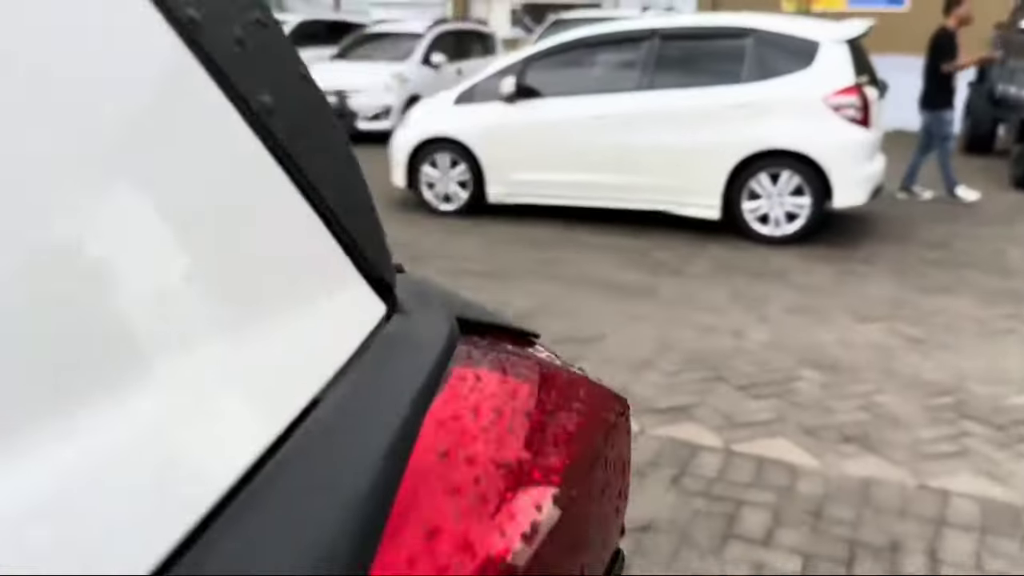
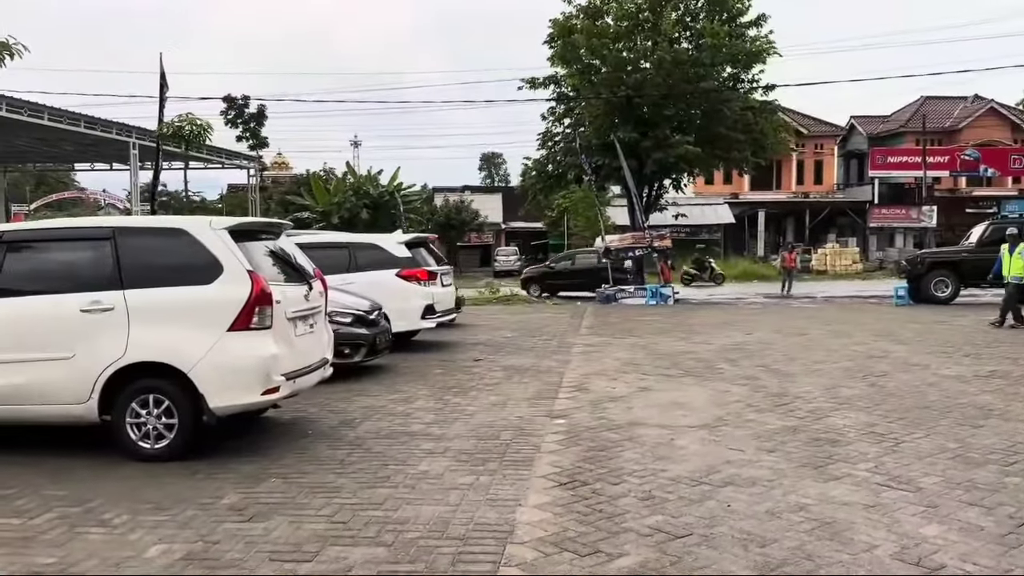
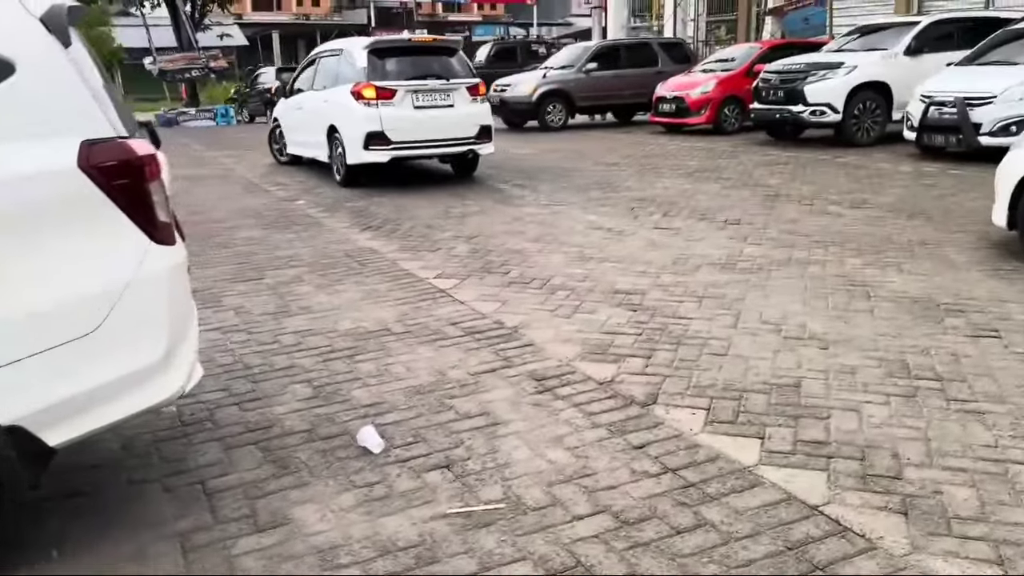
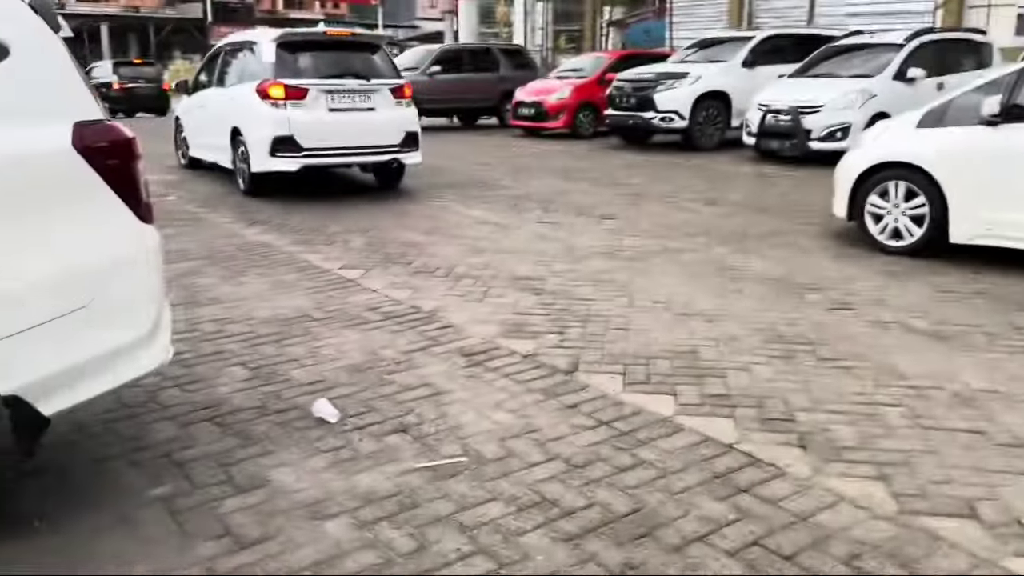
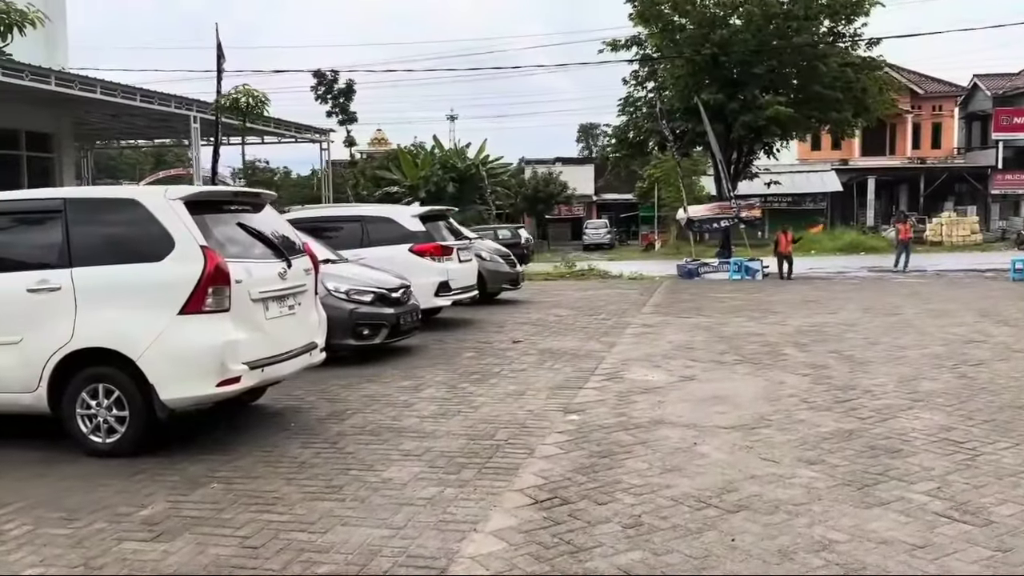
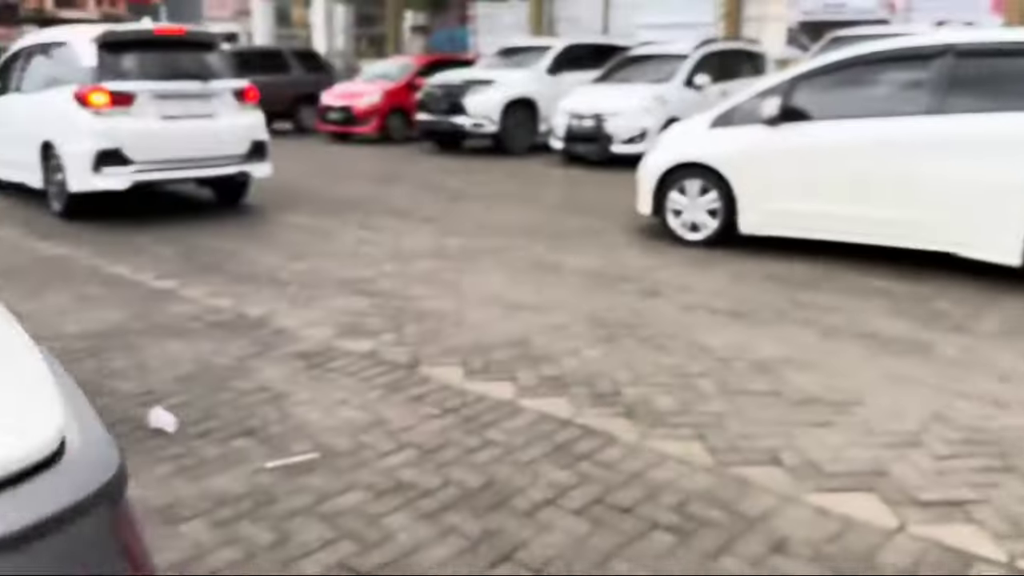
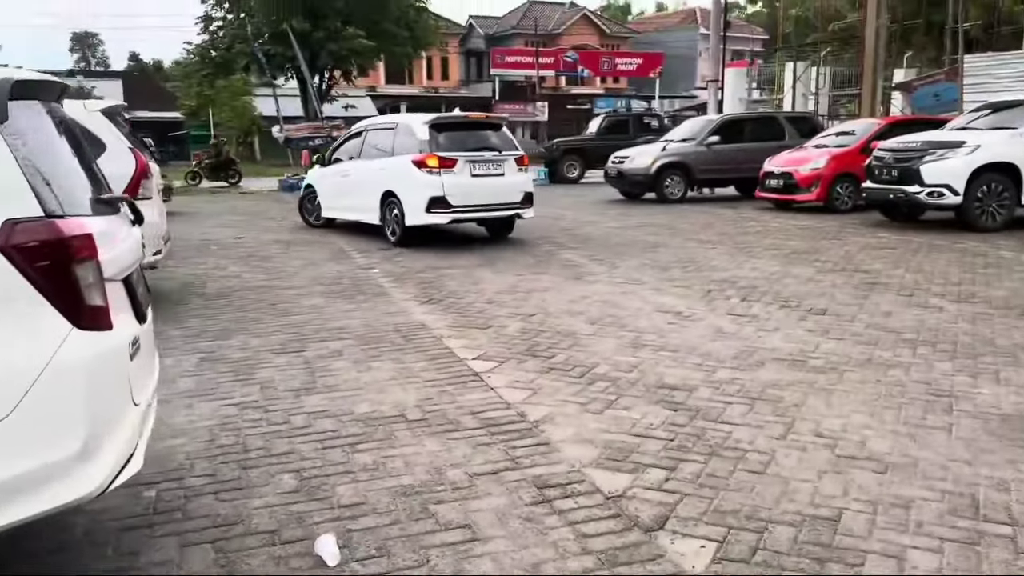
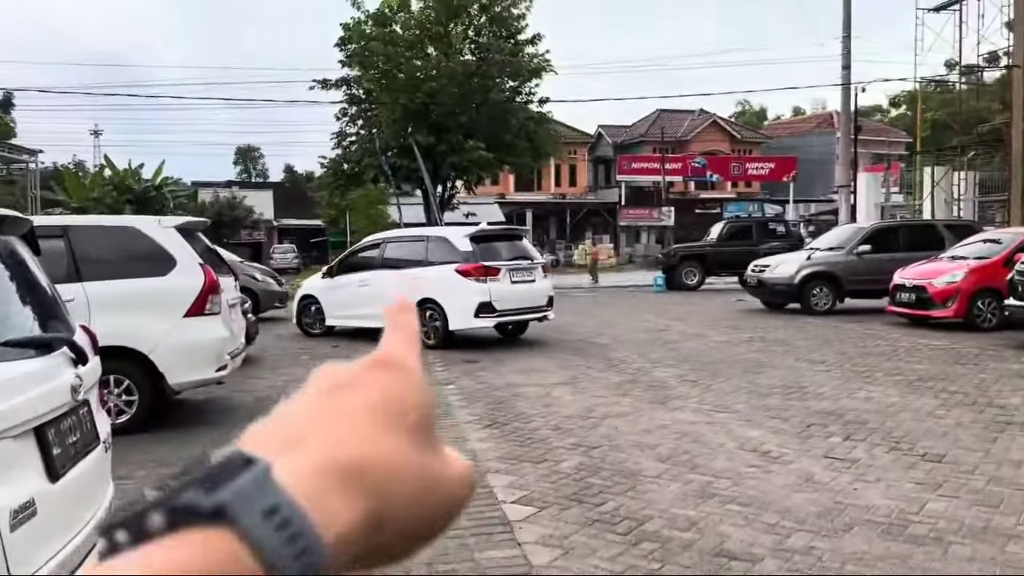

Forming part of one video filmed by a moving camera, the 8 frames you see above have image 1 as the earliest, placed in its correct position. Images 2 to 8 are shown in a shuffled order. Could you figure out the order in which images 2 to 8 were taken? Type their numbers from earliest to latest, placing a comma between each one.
6, 4, 3, 7, 8, 2, 5
